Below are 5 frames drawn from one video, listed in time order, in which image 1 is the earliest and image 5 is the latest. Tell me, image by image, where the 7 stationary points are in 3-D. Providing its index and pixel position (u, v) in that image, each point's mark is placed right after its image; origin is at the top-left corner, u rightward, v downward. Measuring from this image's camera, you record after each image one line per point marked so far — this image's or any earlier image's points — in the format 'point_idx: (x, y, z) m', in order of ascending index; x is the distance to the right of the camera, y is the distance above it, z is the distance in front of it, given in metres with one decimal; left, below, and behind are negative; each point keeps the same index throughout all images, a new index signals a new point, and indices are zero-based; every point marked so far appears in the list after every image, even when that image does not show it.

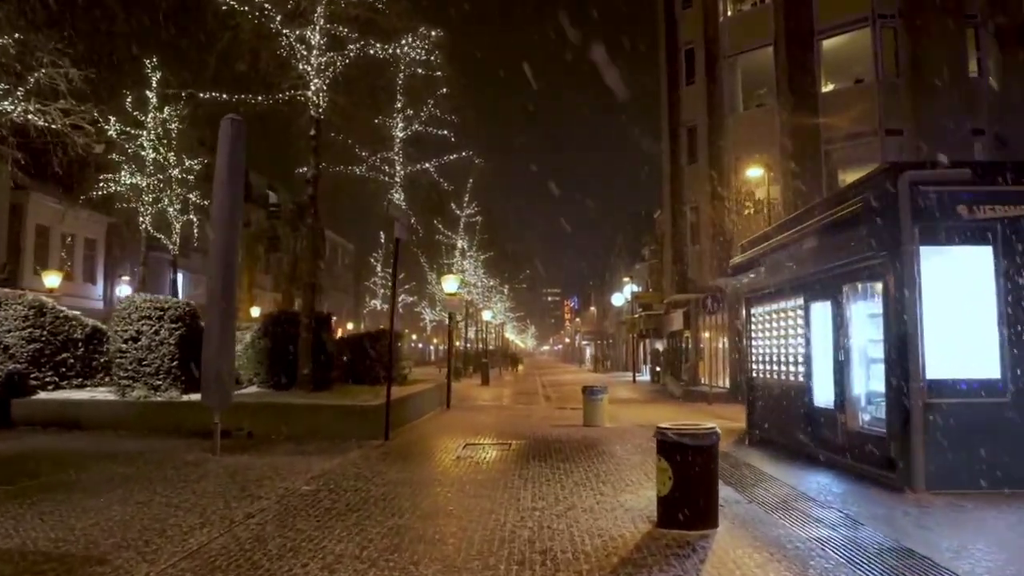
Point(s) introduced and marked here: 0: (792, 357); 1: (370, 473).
0: (+4.5, -1.1, +13.1) m
1: (-1.8, -2.4, +10.6) m
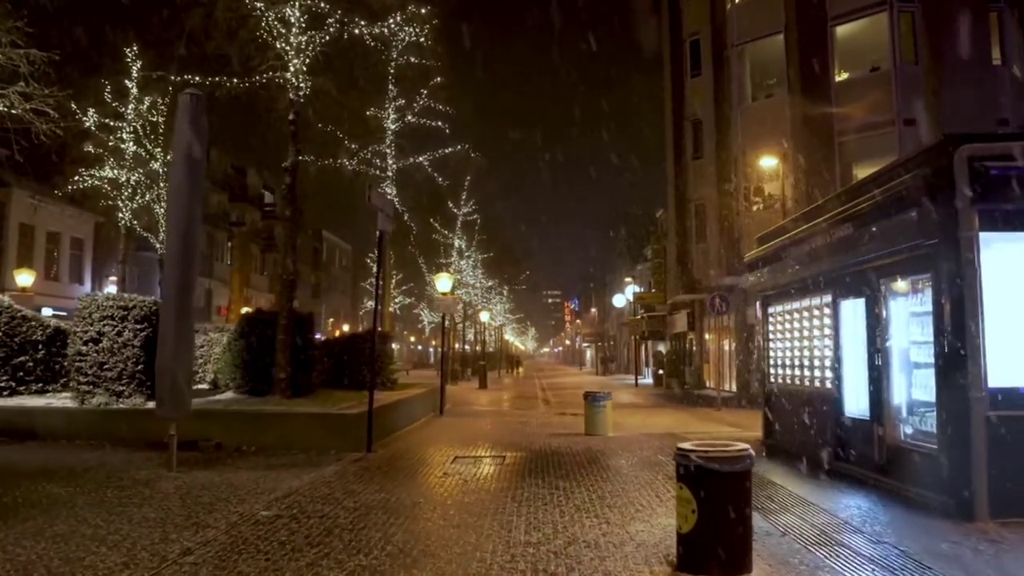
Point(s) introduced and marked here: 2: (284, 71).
0: (+4.4, -1.1, +11.8) m
1: (-1.9, -2.3, +9.3) m
2: (-4.6, +4.4, +16.5) m
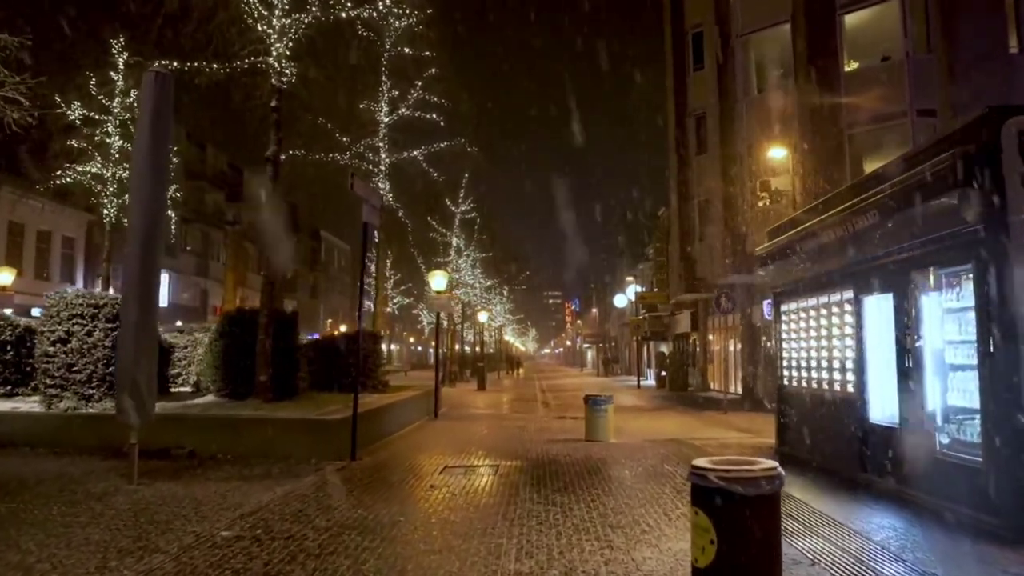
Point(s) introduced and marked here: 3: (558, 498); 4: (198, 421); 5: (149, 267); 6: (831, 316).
0: (+4.3, -1.0, +10.8) m
1: (-2.0, -2.3, +8.4) m
2: (-4.7, +4.4, +15.6) m
3: (+0.5, -2.2, +8.7) m
4: (-4.8, -2.0, +12.6) m
5: (-4.3, +0.3, +9.8) m
6: (+4.3, -0.4, +11.2) m
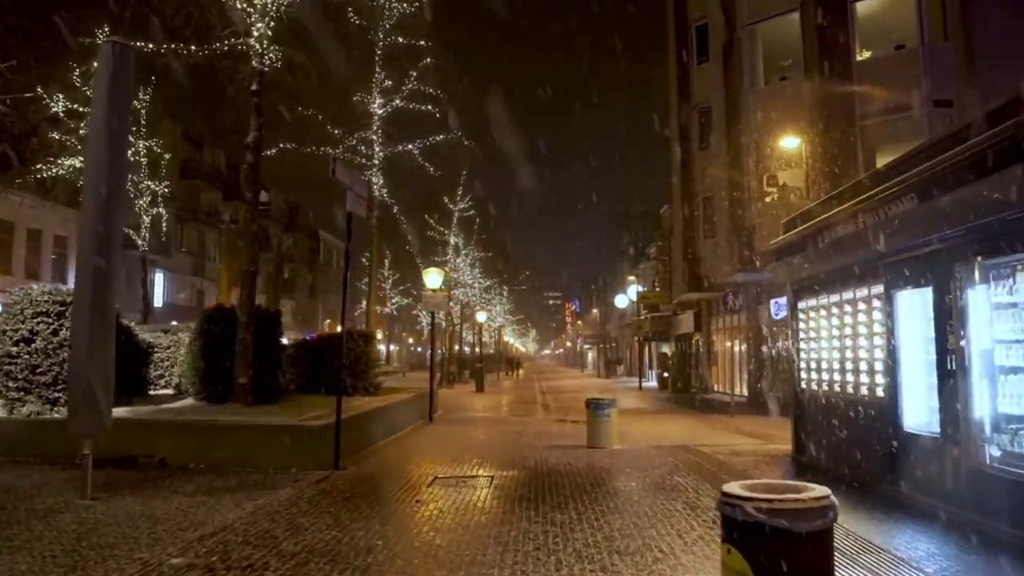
0: (+4.3, -0.9, +9.9) m
1: (-2.1, -2.2, +7.4) m
2: (-4.8, +4.5, +14.7) m
3: (+0.4, -2.2, +7.8) m
4: (-4.8, -2.0, +11.6) m
5: (-4.4, +0.3, +8.9) m
6: (+4.3, -0.3, +10.2) m
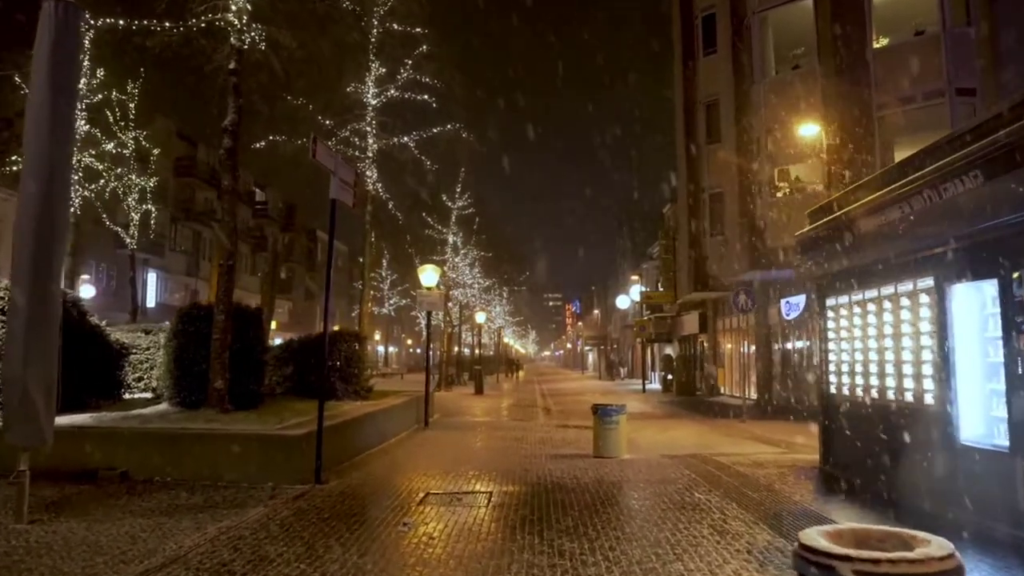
0: (+4.3, -0.9, +8.8) m
1: (-2.1, -2.1, +6.3) m
2: (-4.8, +4.6, +13.6) m
3: (+0.4, -2.1, +6.7) m
4: (-4.8, -1.9, +10.5) m
5: (-4.4, +0.4, +7.8) m
6: (+4.3, -0.2, +9.1) m
